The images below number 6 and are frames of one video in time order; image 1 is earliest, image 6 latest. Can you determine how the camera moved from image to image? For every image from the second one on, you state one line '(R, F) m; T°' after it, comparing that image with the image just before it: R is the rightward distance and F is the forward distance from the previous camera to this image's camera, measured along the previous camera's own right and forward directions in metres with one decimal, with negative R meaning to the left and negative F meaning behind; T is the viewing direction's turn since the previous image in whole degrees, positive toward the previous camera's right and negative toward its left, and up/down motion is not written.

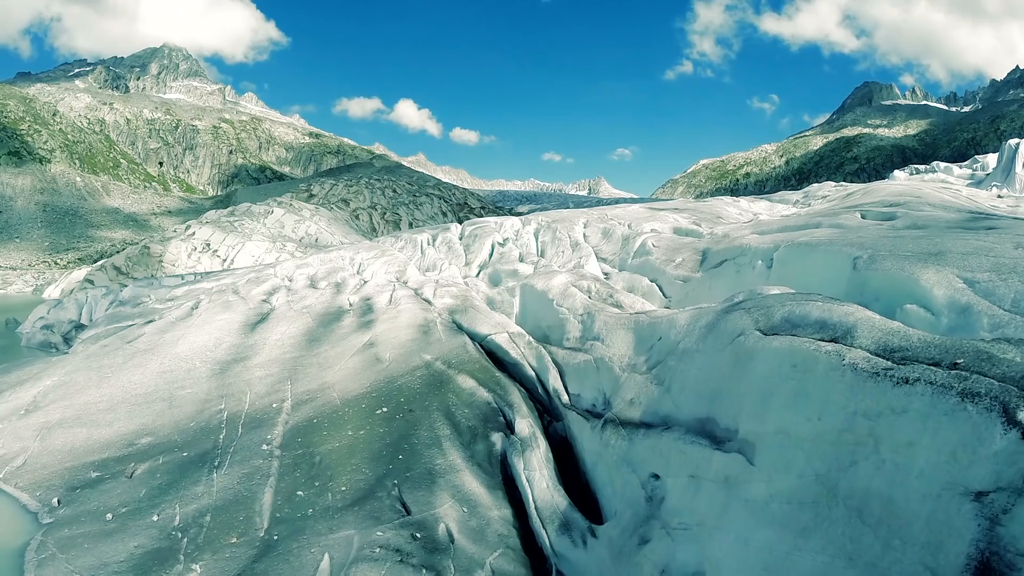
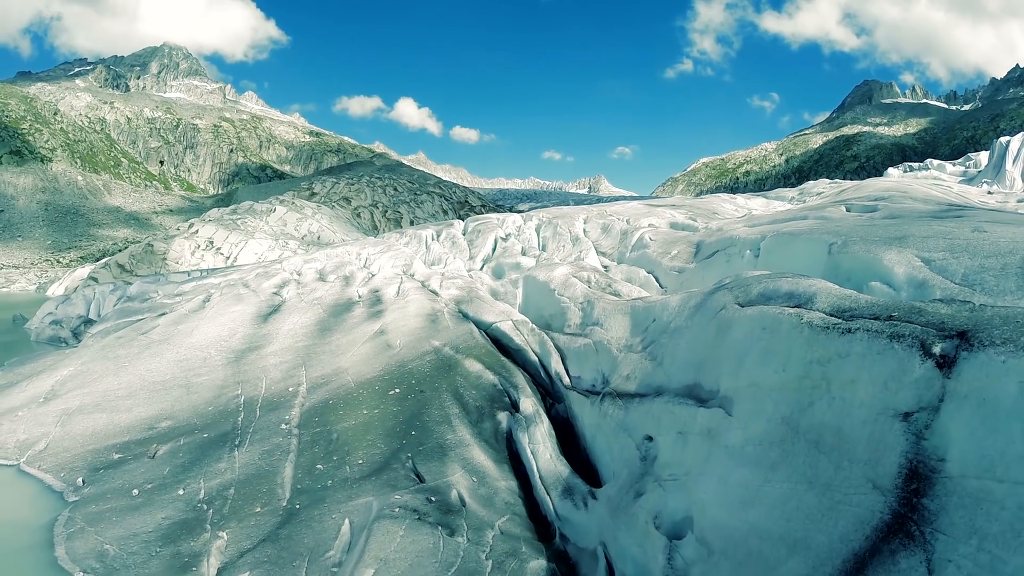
(-0.1, -0.7) m; 0°
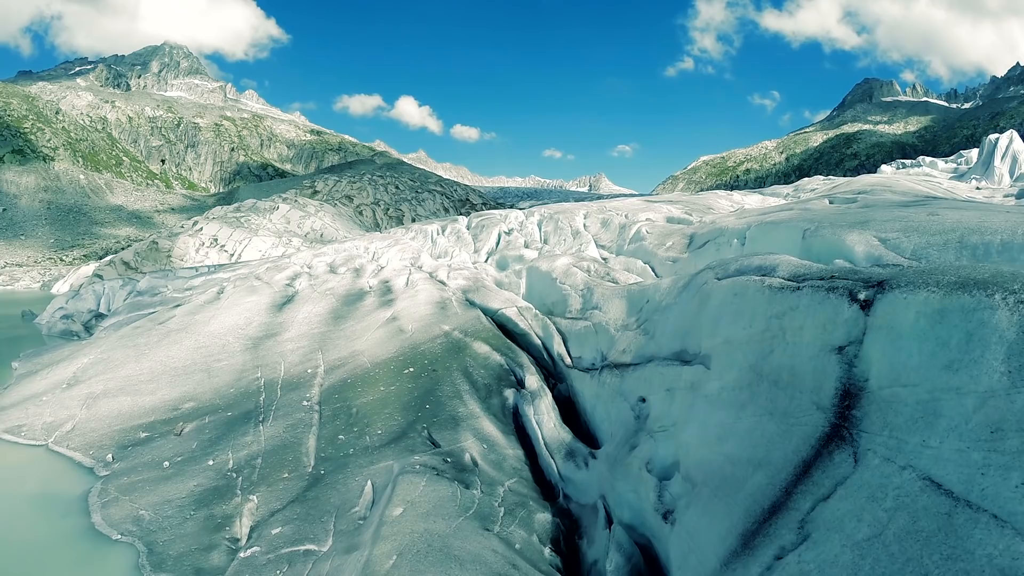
(-0.1, -1.0) m; 0°
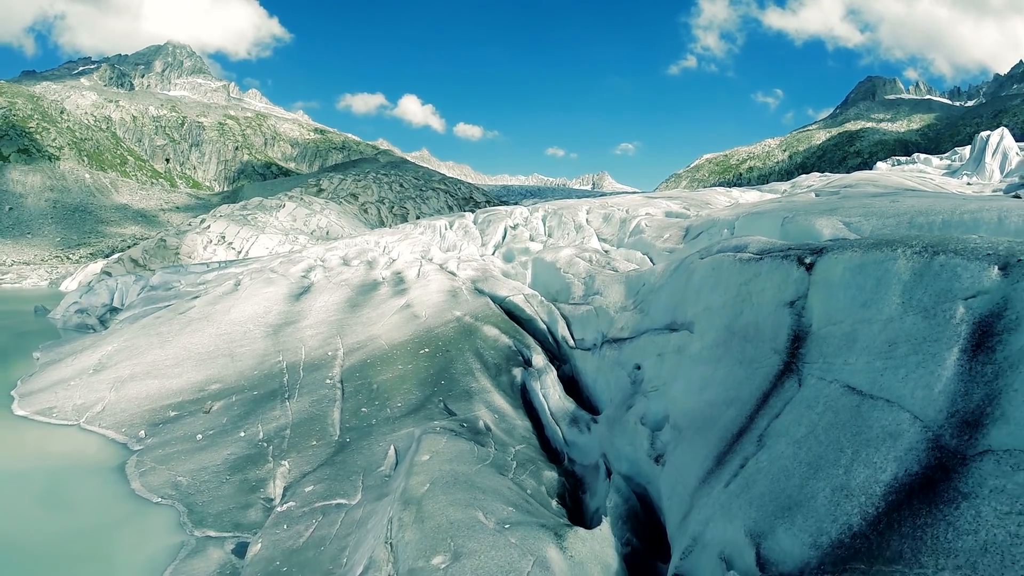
(-0.2, -1.1) m; 0°
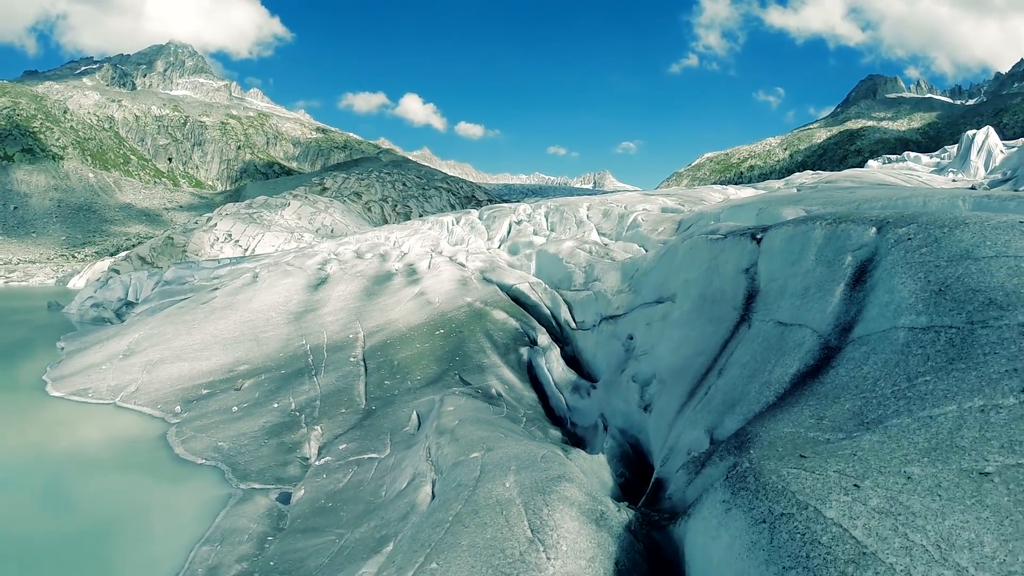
(-0.2, -1.5) m; 0°
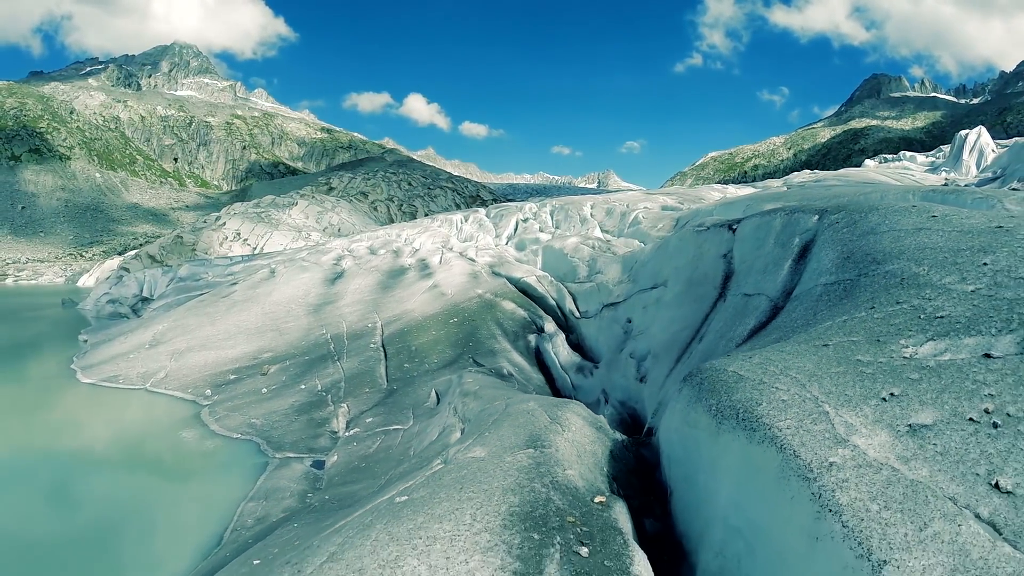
(-0.2, -1.3) m; 0°
